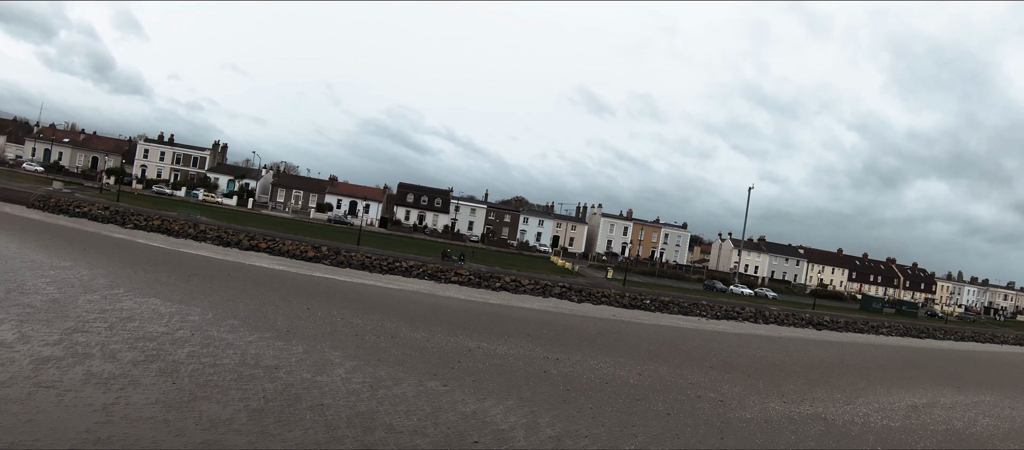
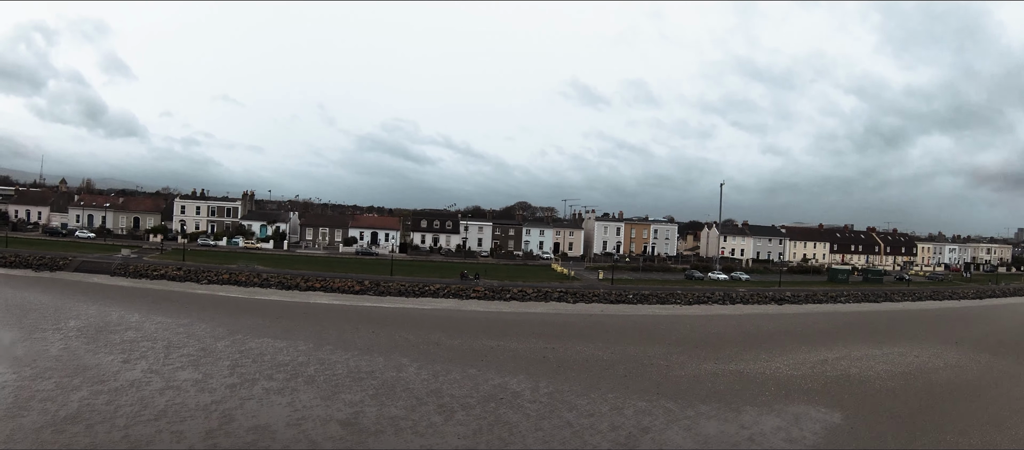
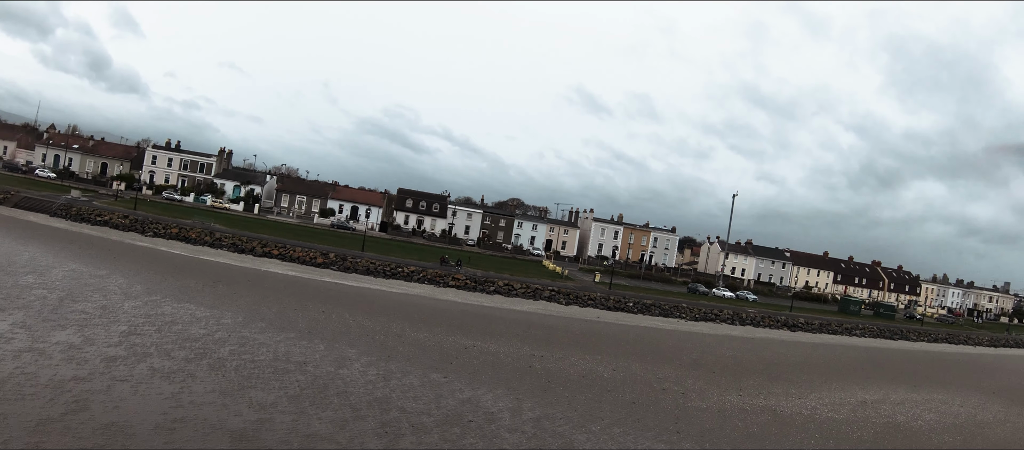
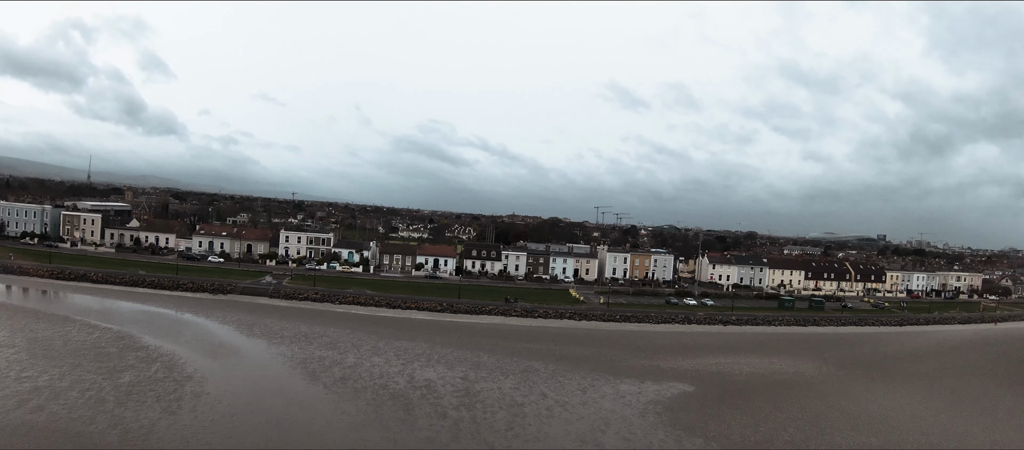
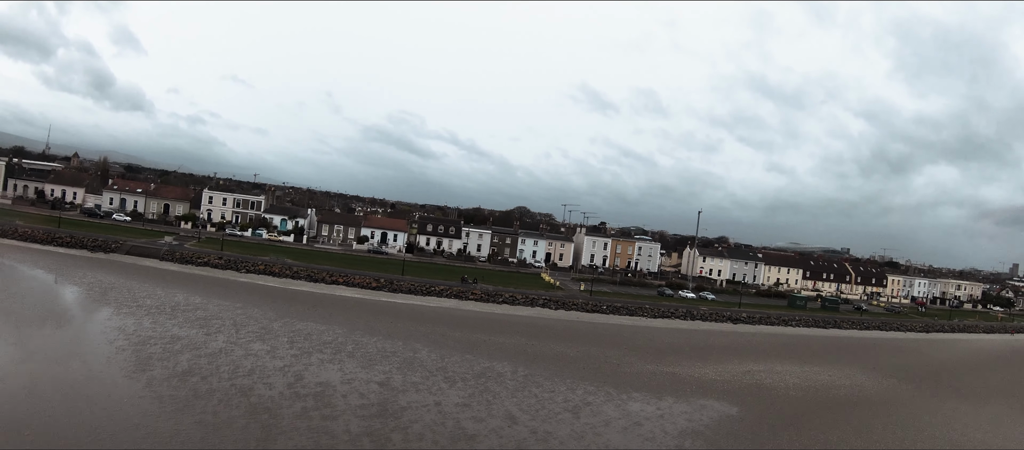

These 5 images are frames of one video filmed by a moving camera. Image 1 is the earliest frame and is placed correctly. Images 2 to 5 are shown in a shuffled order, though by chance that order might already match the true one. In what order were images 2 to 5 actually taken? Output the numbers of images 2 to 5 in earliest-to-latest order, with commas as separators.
3, 2, 5, 4
